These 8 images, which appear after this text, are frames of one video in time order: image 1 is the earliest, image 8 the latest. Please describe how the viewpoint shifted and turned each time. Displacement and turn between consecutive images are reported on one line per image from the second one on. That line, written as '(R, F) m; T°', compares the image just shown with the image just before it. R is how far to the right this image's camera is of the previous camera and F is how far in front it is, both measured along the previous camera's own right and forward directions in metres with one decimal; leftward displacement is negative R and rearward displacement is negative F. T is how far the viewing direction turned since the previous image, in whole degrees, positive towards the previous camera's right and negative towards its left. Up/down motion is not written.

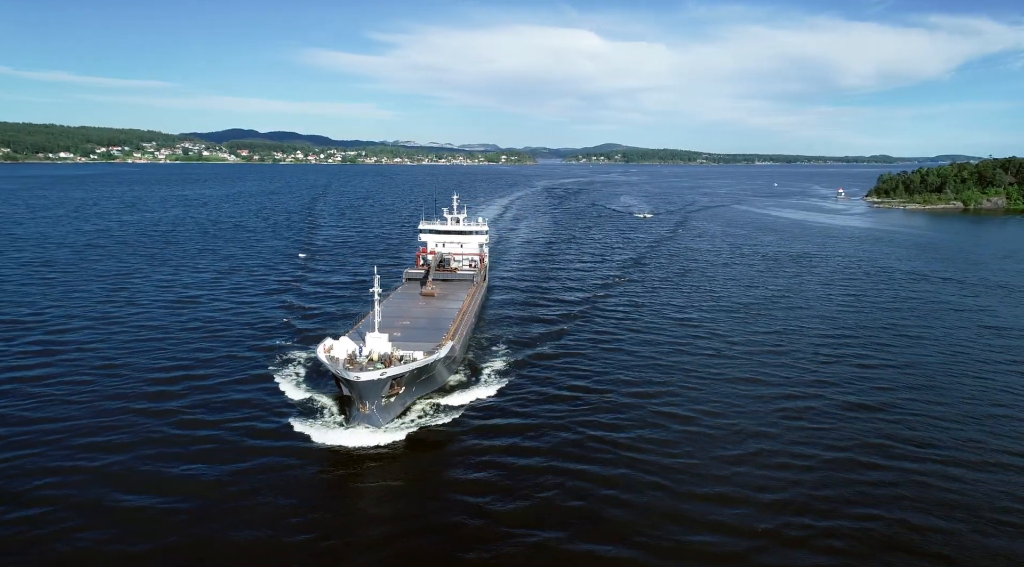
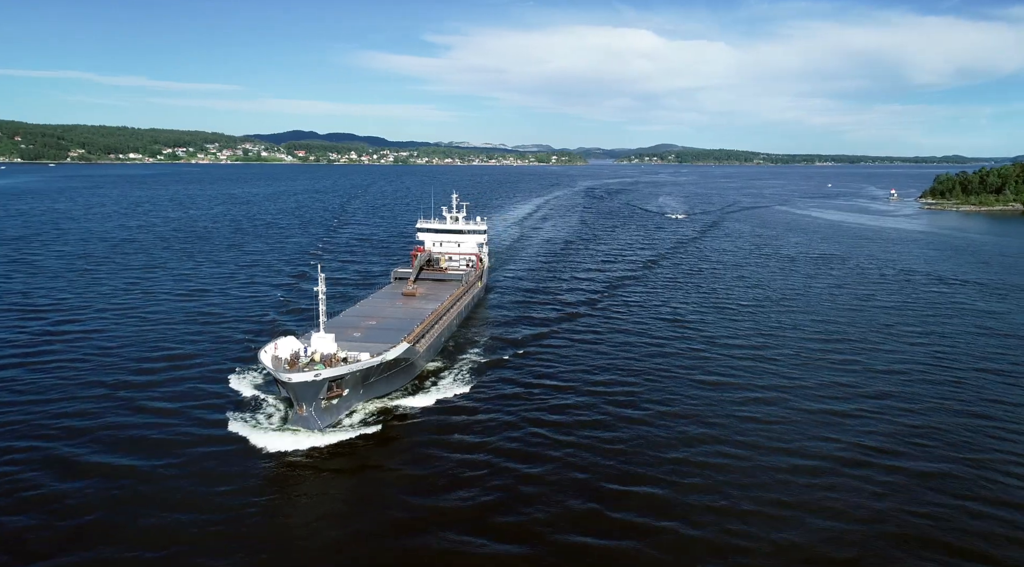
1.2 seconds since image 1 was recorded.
(+4.4, -0.1) m; -5°
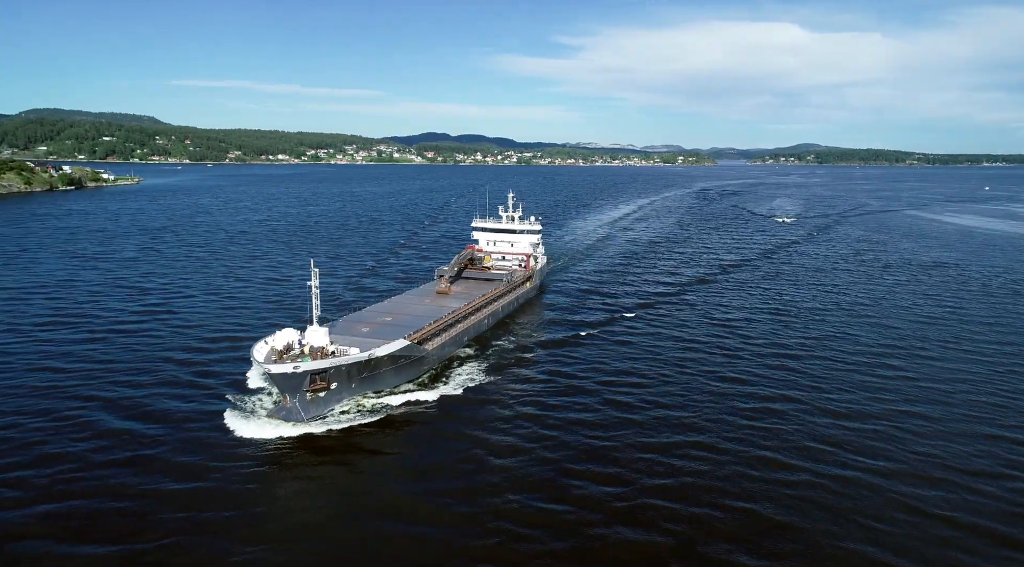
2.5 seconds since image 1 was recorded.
(+5.6, -0.1) m; -11°
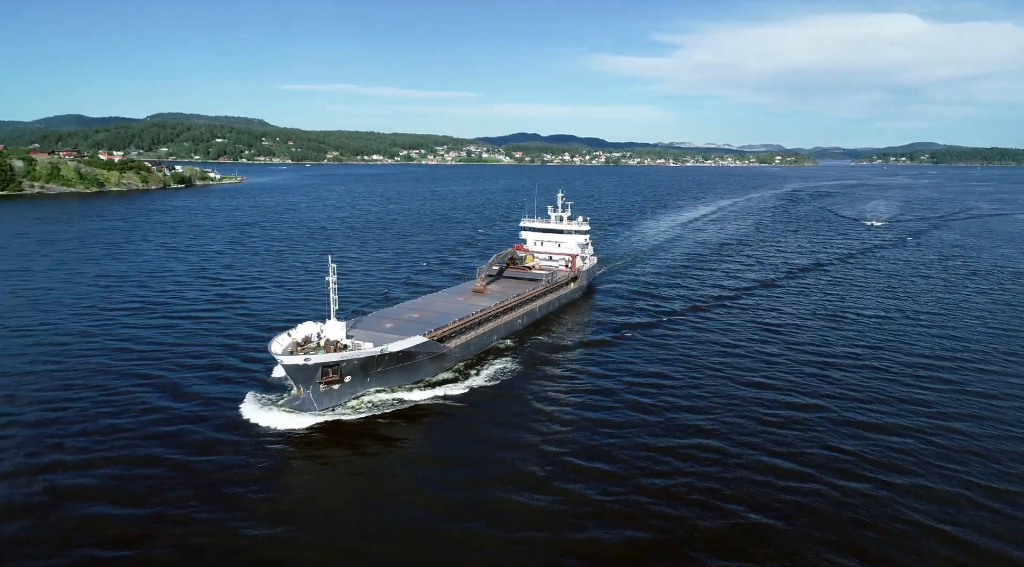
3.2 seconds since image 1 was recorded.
(+3.1, -0.3) m; -8°
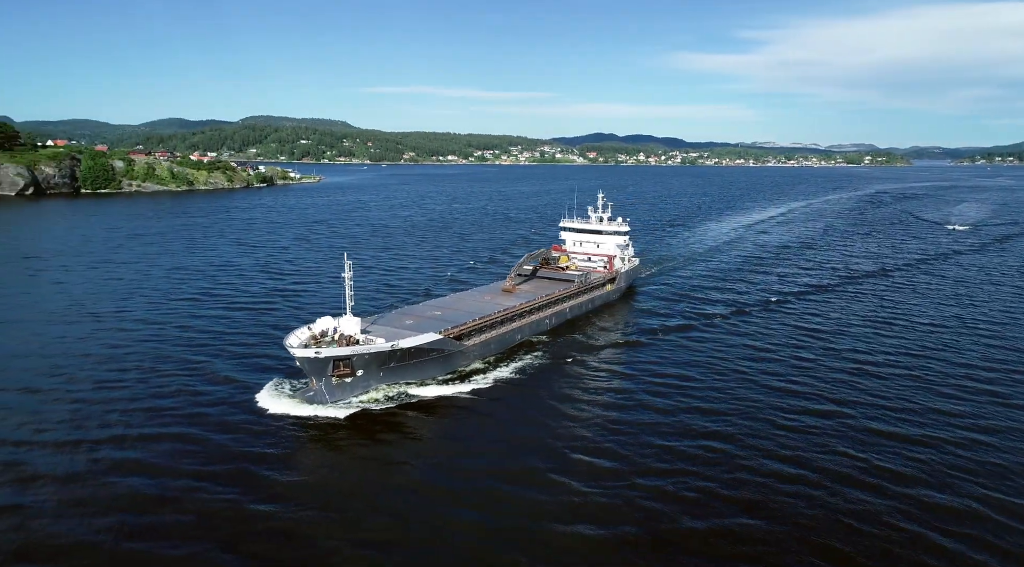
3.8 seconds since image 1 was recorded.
(+2.6, -0.4) m; -7°
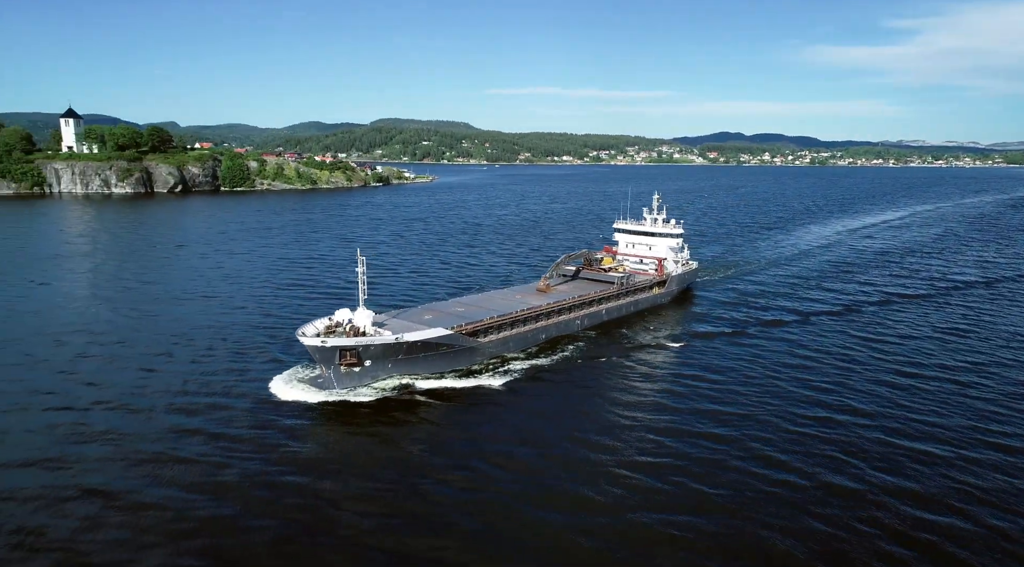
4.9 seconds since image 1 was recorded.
(+4.9, -0.5) m; -10°
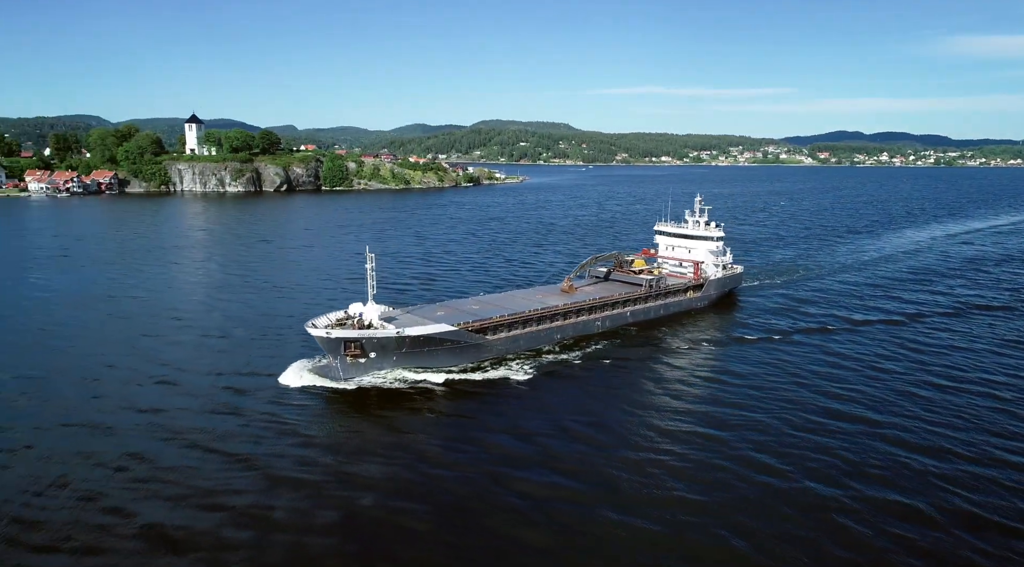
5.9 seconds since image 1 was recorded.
(+4.4, -0.3) m; -9°
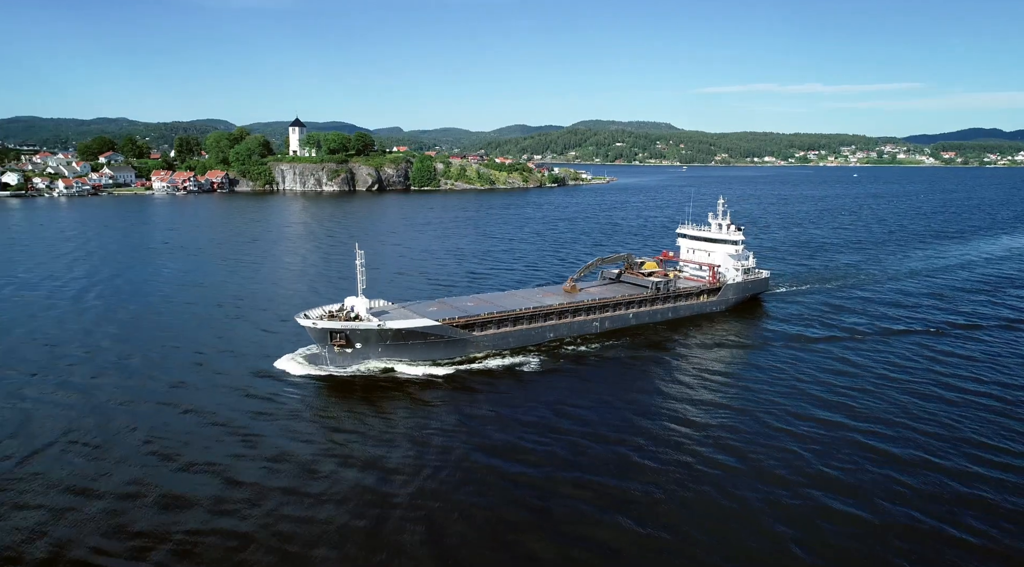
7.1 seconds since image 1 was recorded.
(+5.6, -0.1) m; -9°
